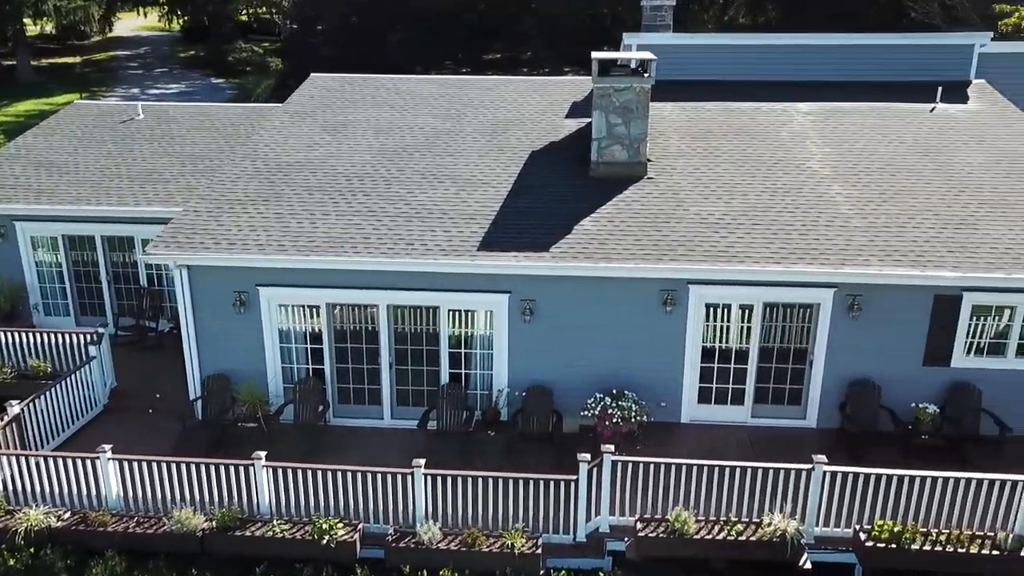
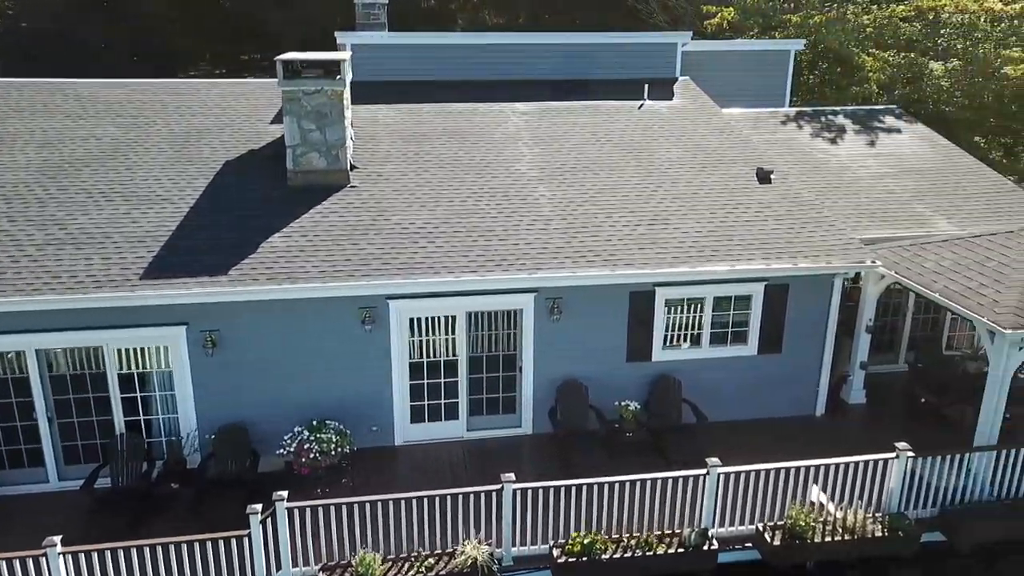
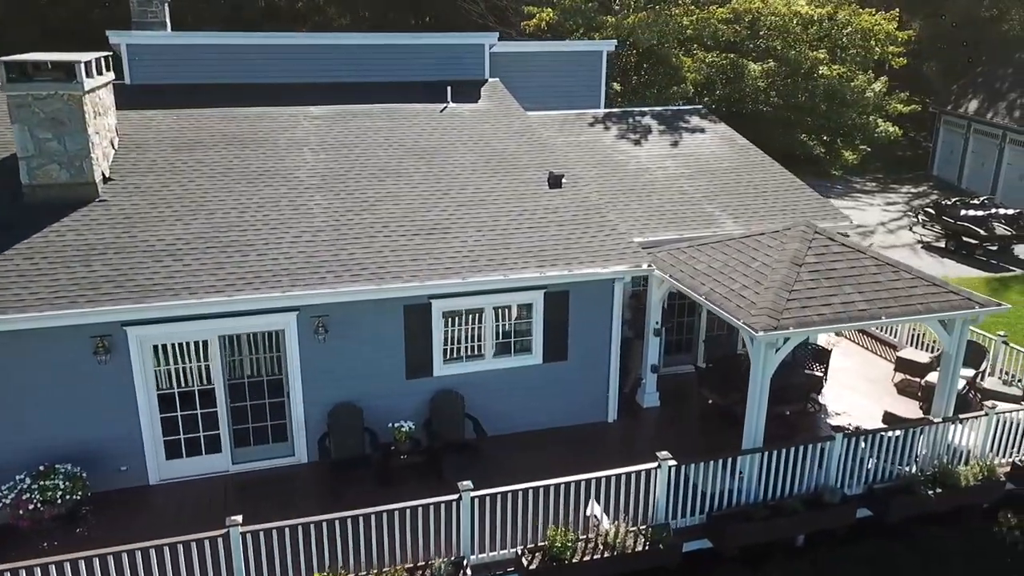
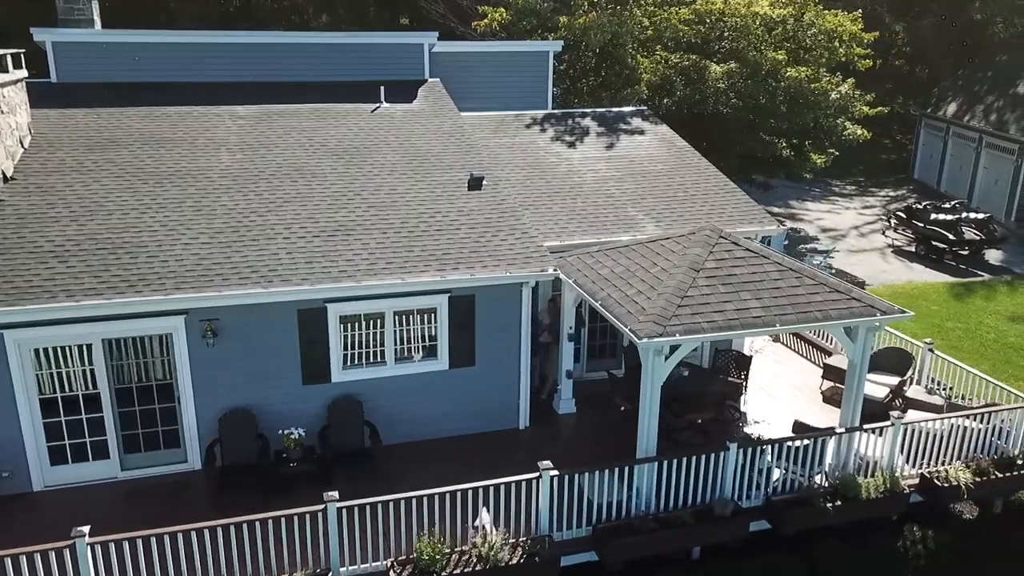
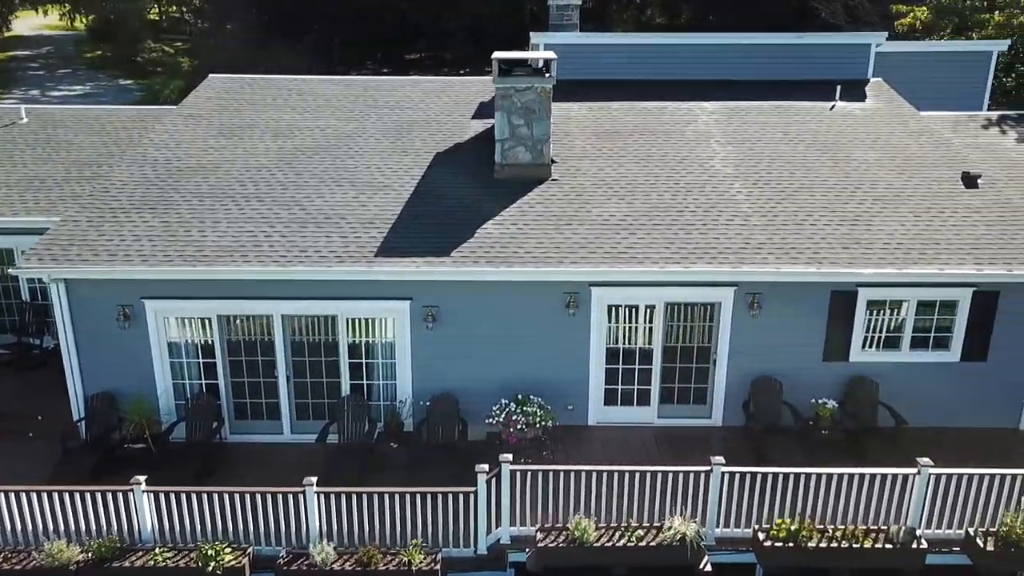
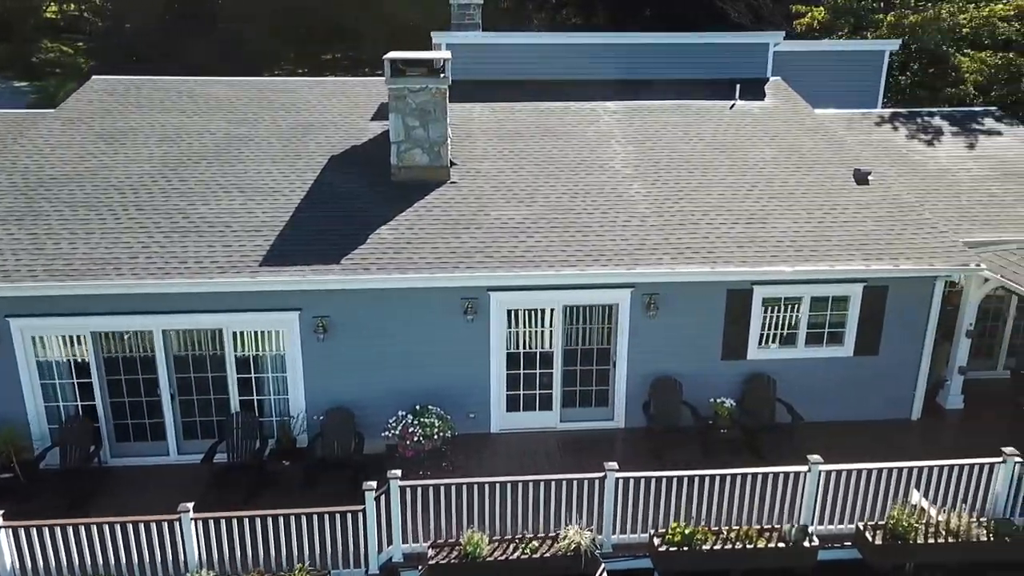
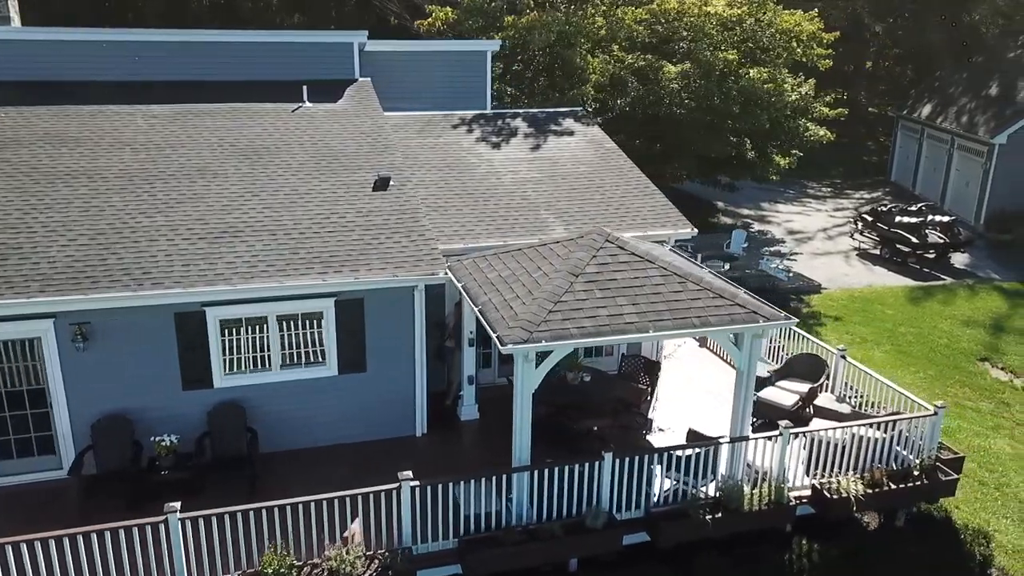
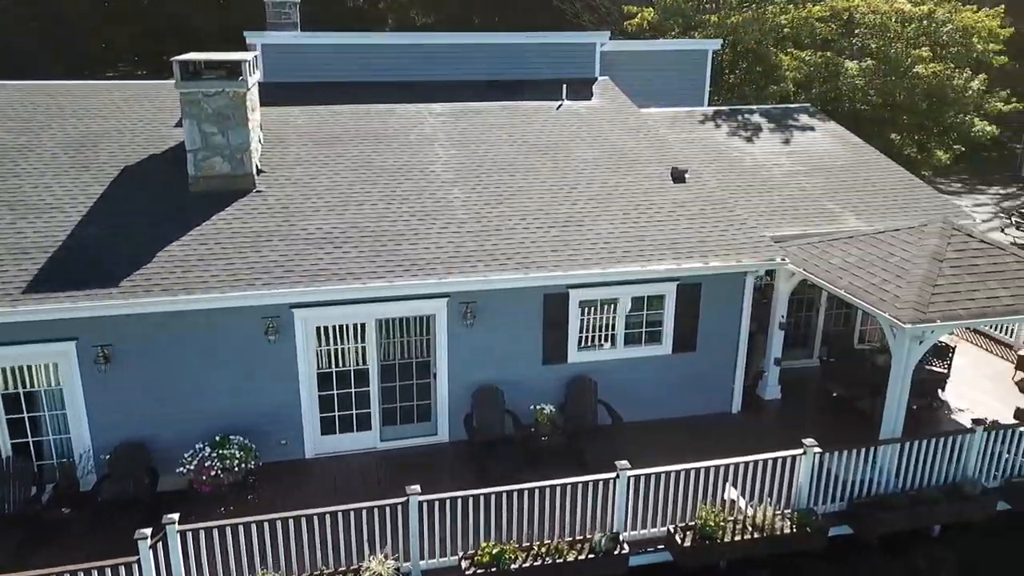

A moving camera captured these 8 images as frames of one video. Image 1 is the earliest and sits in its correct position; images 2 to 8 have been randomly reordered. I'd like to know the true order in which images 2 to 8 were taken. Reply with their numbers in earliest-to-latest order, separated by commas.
5, 6, 2, 8, 3, 4, 7
